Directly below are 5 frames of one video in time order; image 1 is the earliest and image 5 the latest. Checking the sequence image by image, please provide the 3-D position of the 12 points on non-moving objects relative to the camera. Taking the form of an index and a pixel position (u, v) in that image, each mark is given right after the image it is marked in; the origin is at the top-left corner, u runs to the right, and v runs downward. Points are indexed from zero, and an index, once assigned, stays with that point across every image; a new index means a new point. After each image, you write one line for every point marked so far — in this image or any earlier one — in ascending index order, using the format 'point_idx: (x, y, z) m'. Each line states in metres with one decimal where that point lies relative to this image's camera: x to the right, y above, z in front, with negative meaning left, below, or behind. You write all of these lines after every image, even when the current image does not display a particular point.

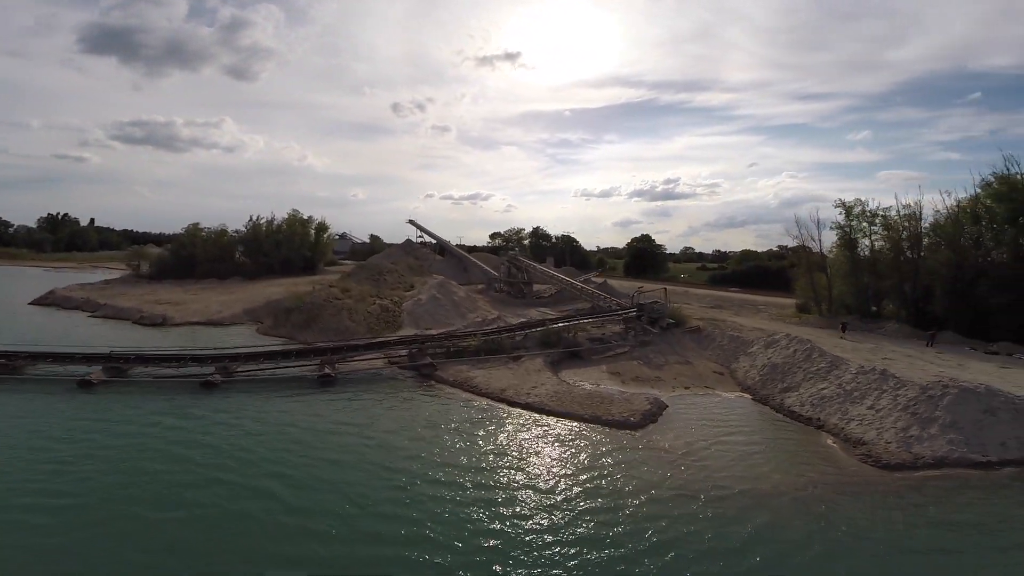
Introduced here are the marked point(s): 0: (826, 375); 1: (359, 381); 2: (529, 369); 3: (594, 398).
0: (+12.4, -3.5, +19.9) m
1: (-5.7, -3.7, +19.3) m
2: (+0.7, -3.3, +19.7) m
3: (+2.9, -3.5, +17.1) m
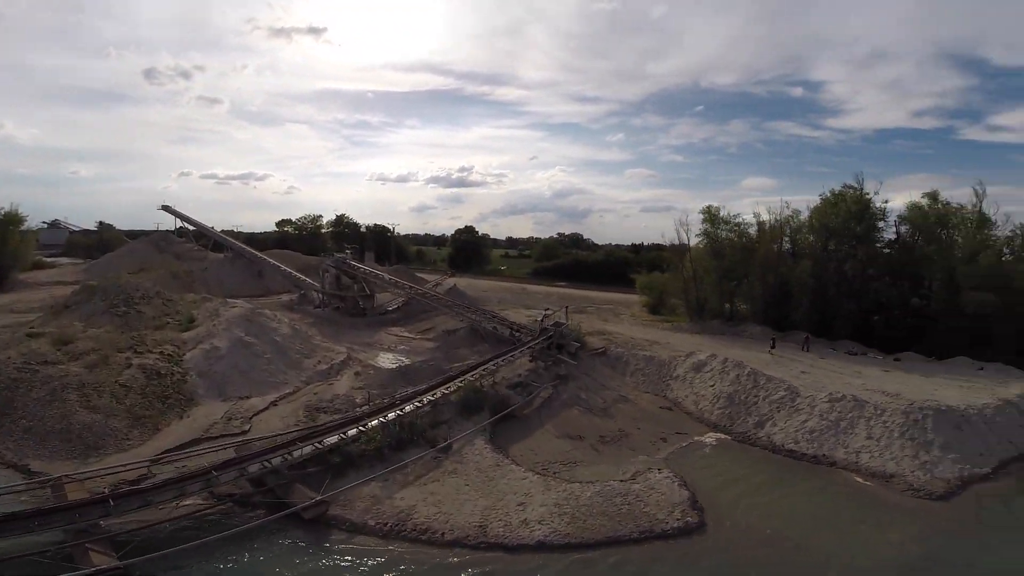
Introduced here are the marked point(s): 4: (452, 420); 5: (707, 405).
0: (+9.8, -4.1, +17.6) m
1: (-6.5, -5.2, +9.7) m
2: (-0.8, -4.5, +12.7) m
3: (+2.3, -4.7, +11.1) m
4: (-1.9, -4.1, +15.8) m
5: (+7.4, -4.5, +19.2) m
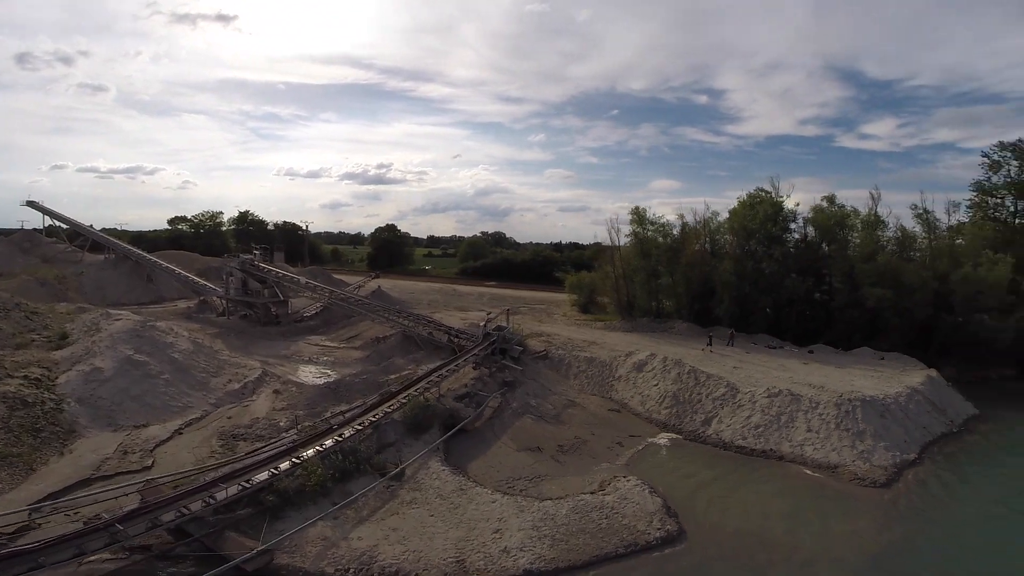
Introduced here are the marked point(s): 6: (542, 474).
0: (+8.1, -4.1, +18.3) m
1: (-6.7, -5.6, +7.9) m
2: (-1.6, -4.7, +11.8) m
3: (+1.7, -4.8, +10.7) m
4: (-3.2, -4.4, +14.6) m
5: (+5.4, -4.5, +19.5) m
6: (+0.8, -4.9, +13.2) m
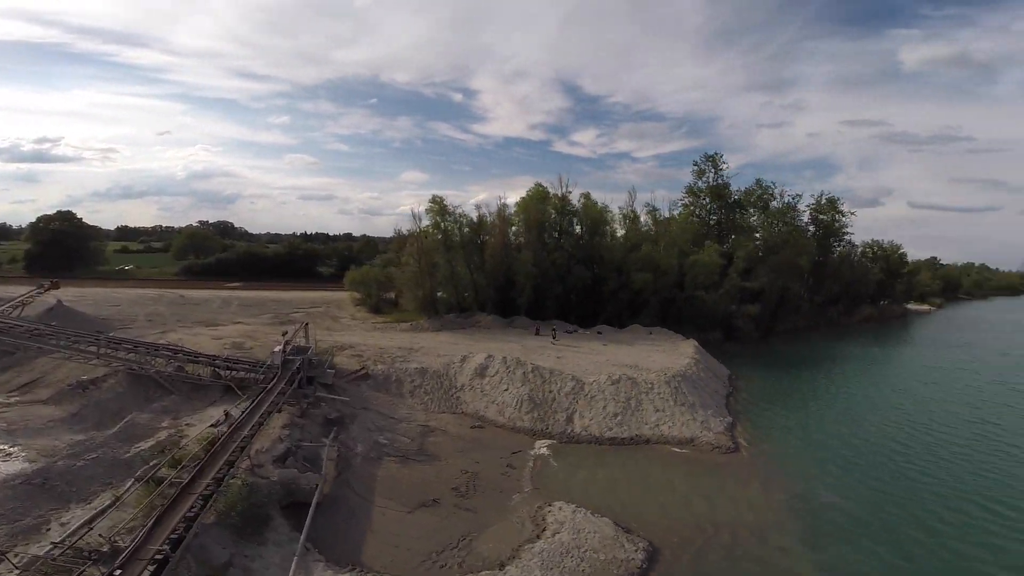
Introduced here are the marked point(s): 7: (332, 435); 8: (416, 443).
0: (+2.9, -4.0, +18.8) m
1: (-5.1, -6.4, +2.7) m
2: (-2.5, -5.2, +8.5) m
3: (+0.9, -5.1, +9.1) m
4: (-5.2, -5.0, +10.2) m
5: (-0.1, -4.5, +18.6) m
6: (-1.0, -5.2, +10.9) m
7: (-5.6, -4.6, +16.6) m
8: (-3.2, -4.9, +16.5) m
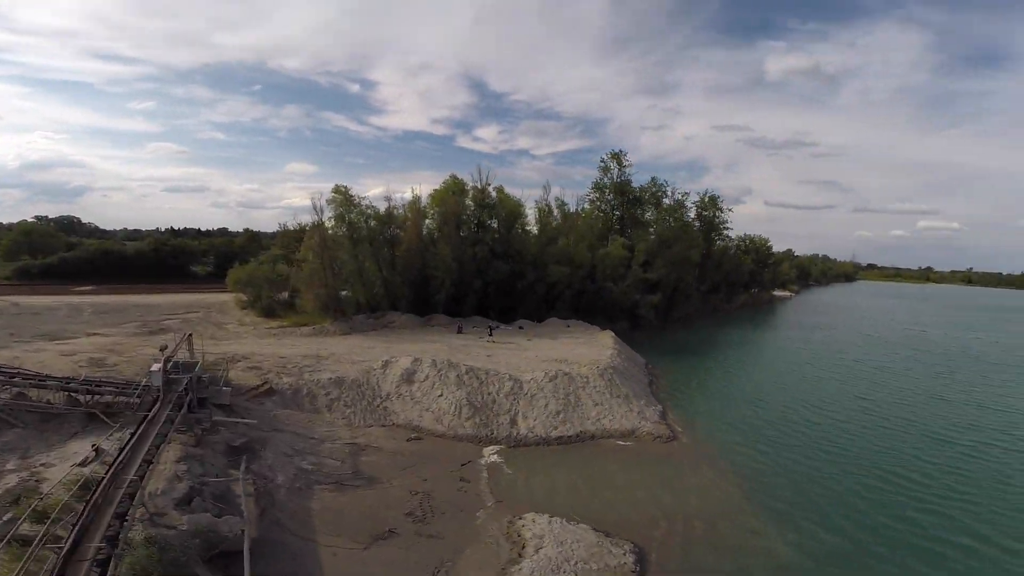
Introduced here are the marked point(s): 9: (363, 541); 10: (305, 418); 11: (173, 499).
0: (+0.7, -3.9, +18.3) m
1: (-3.8, -6.6, +1.0) m
2: (-2.4, -5.3, +7.2) m
3: (+0.7, -5.1, +8.5) m
4: (-5.5, -5.1, +8.3) m
5: (-2.2, -4.5, +17.6) m
6: (-1.5, -5.2, +9.8) m
7: (-7.2, -4.7, +14.4) m
8: (-4.8, -4.9, +14.9) m
9: (-3.4, -5.3, +10.8) m
10: (-7.1, -4.5, +18.0) m
11: (-7.6, -4.7, +12.1) m
